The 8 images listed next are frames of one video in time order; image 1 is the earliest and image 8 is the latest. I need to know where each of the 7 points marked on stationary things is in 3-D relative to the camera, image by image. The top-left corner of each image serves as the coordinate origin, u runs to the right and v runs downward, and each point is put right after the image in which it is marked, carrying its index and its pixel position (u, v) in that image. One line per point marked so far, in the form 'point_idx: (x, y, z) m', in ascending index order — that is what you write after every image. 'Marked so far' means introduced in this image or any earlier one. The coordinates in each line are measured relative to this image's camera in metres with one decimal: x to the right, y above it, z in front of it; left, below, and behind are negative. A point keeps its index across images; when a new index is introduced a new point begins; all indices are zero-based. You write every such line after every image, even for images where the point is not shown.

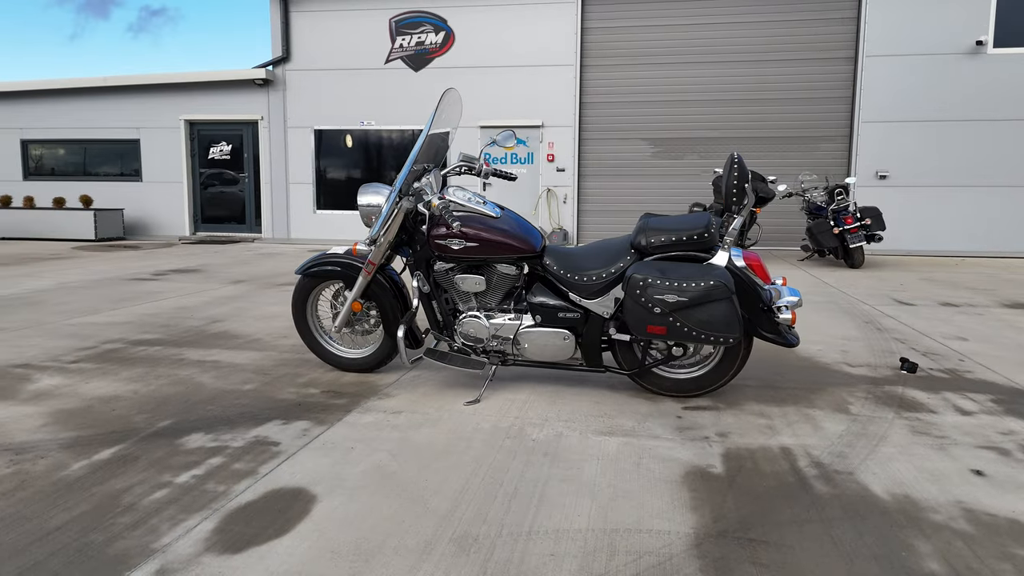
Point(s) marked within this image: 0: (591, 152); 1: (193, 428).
0: (+1.4, +2.2, +12.0) m
1: (-1.3, -0.5, +2.9) m
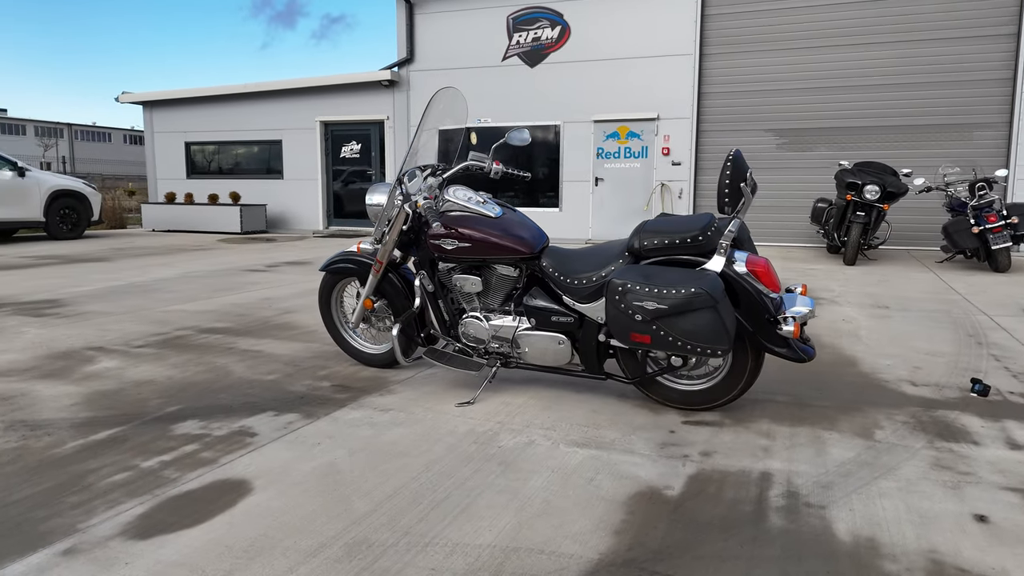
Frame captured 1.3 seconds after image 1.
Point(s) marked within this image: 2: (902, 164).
0: (+3.1, +2.2, +11.5) m
1: (-1.3, -0.5, +3.1) m
2: (+5.5, +1.7, +10.3) m
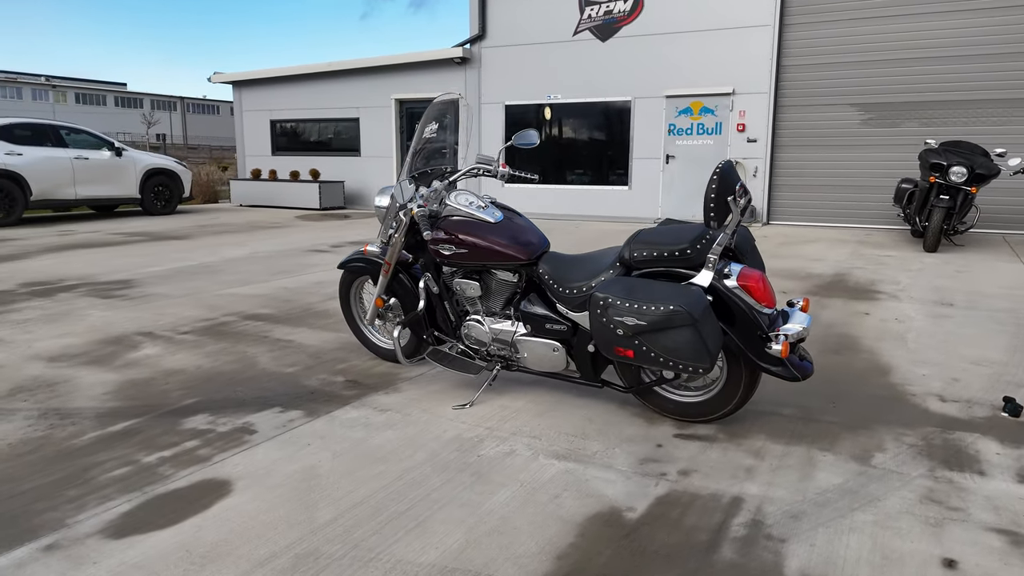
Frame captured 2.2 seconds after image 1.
0: (+4.1, +2.5, +11.0) m
1: (-1.4, -0.5, +3.3) m
2: (+6.3, +1.9, +9.6) m
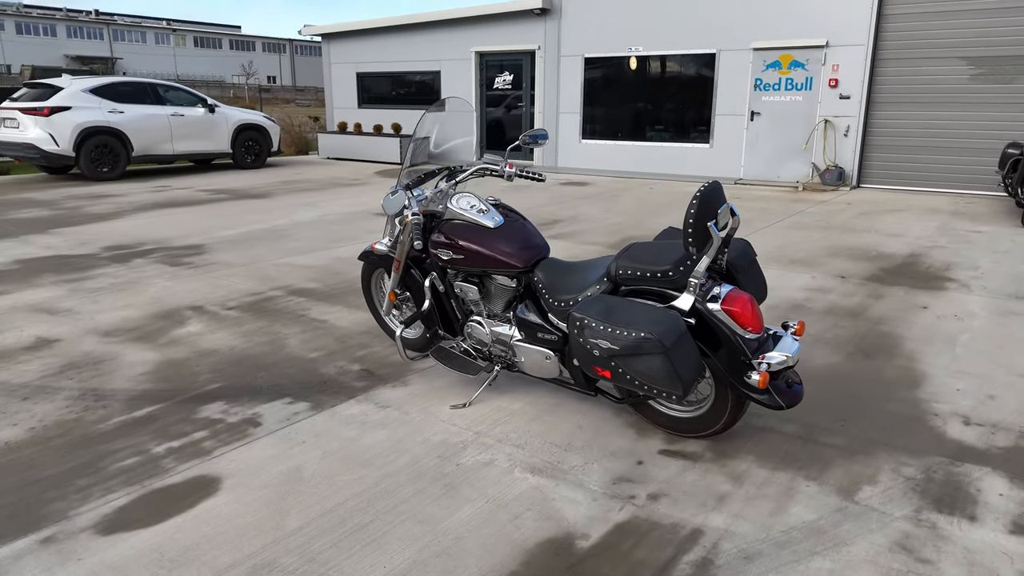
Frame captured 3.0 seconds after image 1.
0: (+5.1, +2.9, +10.2) m
1: (-1.4, -0.5, +3.5) m
2: (+7.1, +2.1, +8.6) m
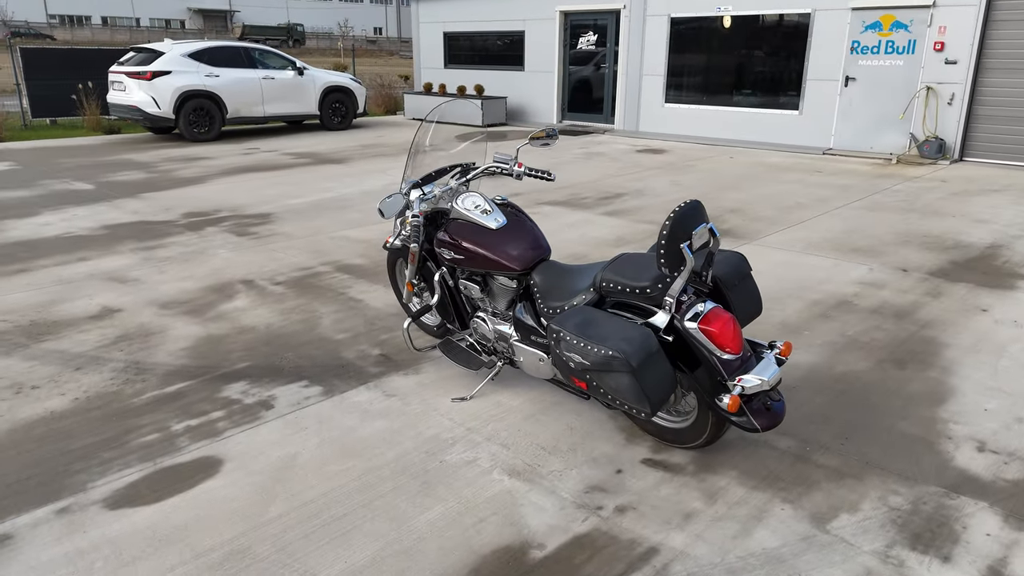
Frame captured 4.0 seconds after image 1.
0: (+6.0, +3.1, +9.3) m
1: (-1.4, -0.4, +3.8) m
2: (+7.7, +2.1, +7.5) m
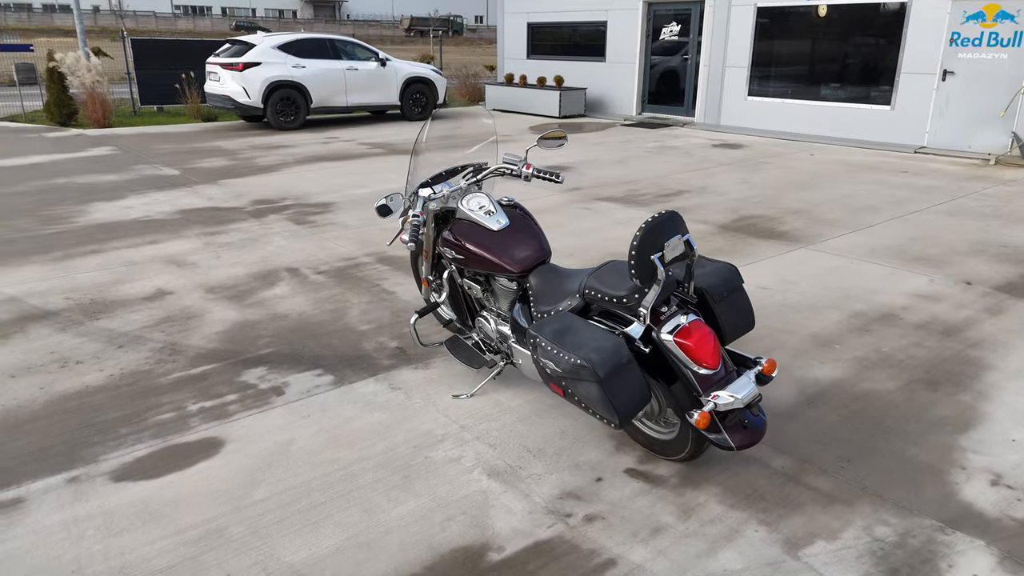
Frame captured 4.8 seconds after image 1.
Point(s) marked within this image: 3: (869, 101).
0: (+6.8, +2.9, +8.5) m
1: (-1.3, -0.4, +3.9) m
2: (+8.3, +1.9, +6.6) m
3: (+5.5, +2.9, +11.4) m
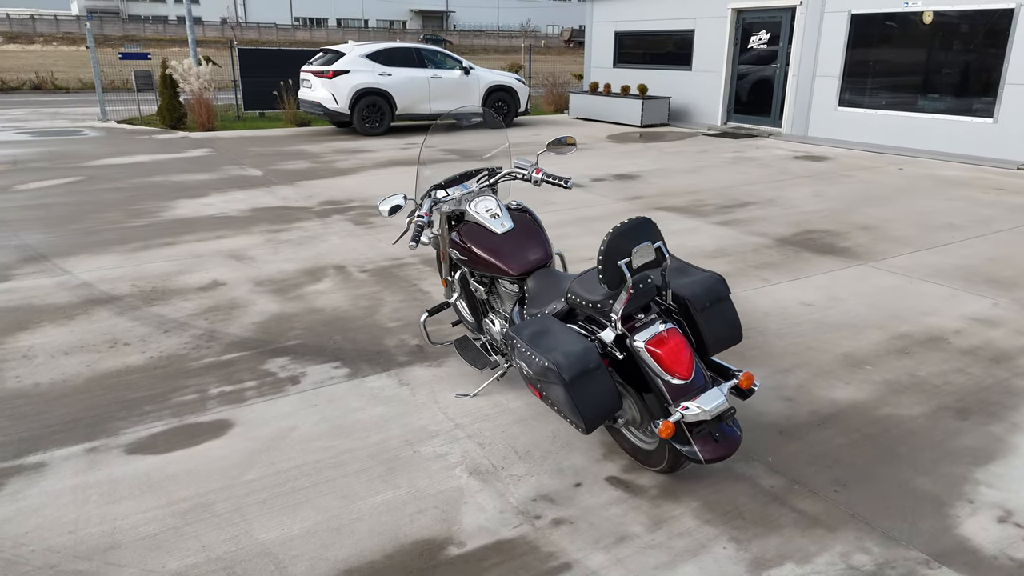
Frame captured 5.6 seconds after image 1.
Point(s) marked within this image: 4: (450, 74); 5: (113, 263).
0: (+7.5, +2.5, +7.7) m
1: (-1.2, -0.4, +4.1) m
2: (+8.7, +1.5, +5.6) m
3: (+6.5, +2.5, +10.7) m
4: (-1.3, +4.6, +15.7) m
5: (-3.2, +0.2, +6.0) m
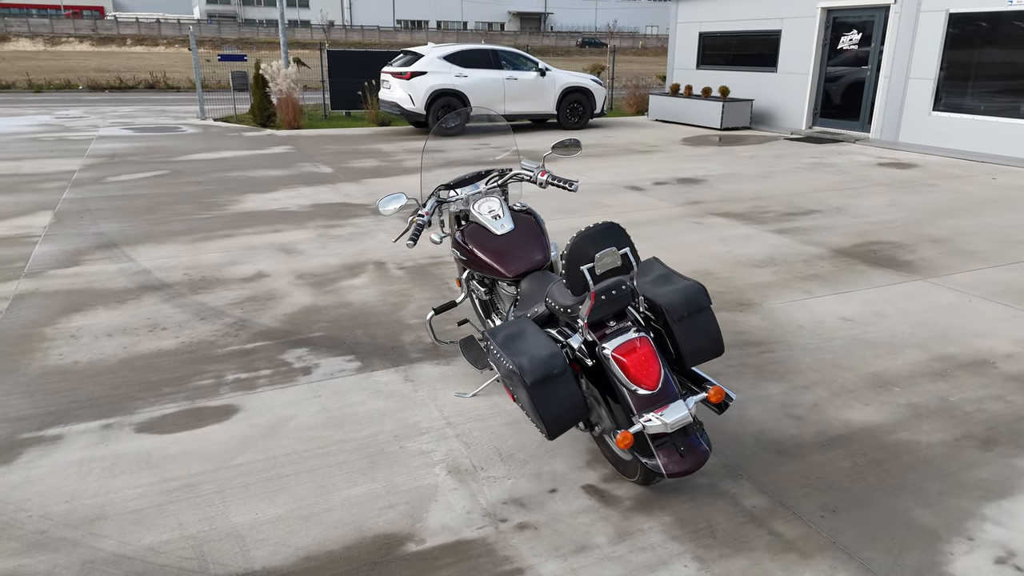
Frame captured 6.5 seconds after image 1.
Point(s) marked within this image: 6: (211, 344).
0: (+8.1, +2.2, +6.8) m
1: (-1.2, -0.3, +4.3) m
2: (+8.9, +1.1, +4.5) m
3: (+7.4, +2.2, +9.9) m
4: (+0.3, +4.6, +15.7) m
5: (-2.9, +0.3, +6.3) m
6: (-1.8, -0.3, +4.3) m
